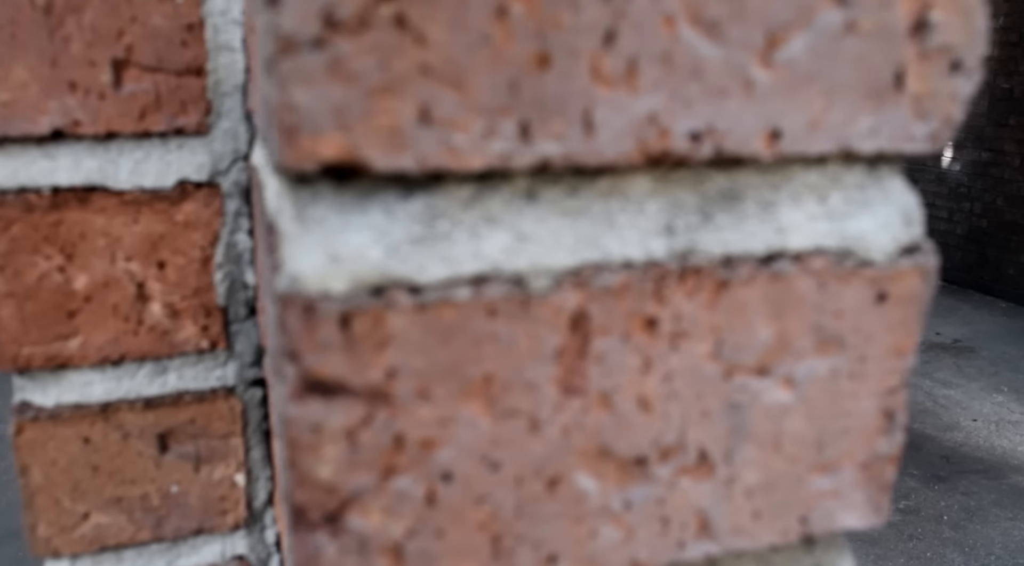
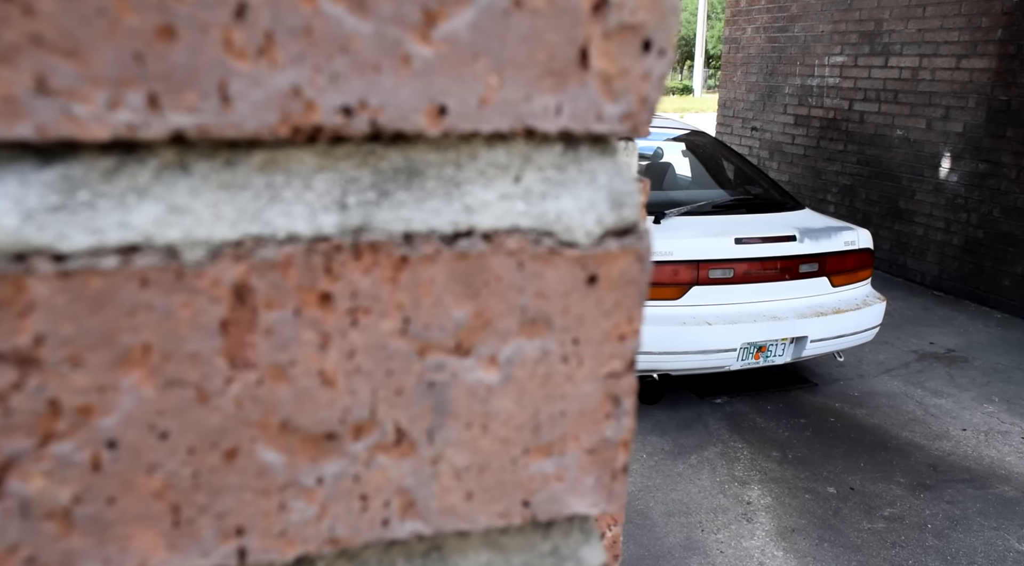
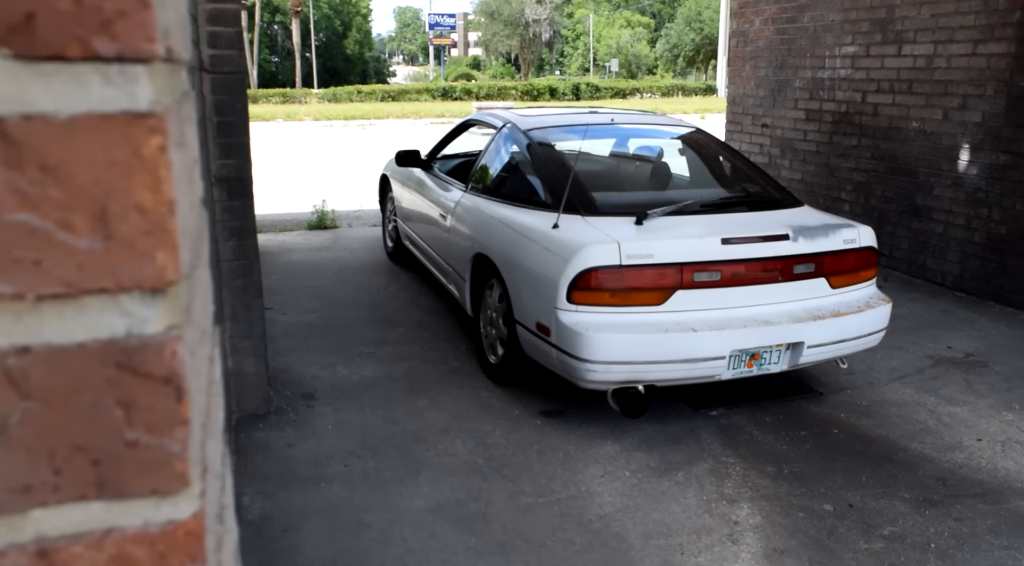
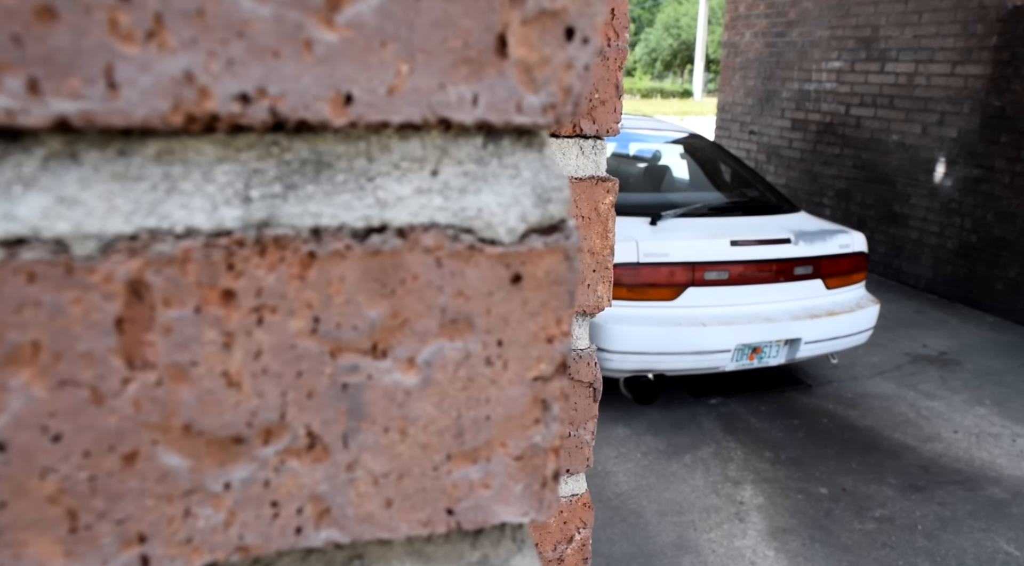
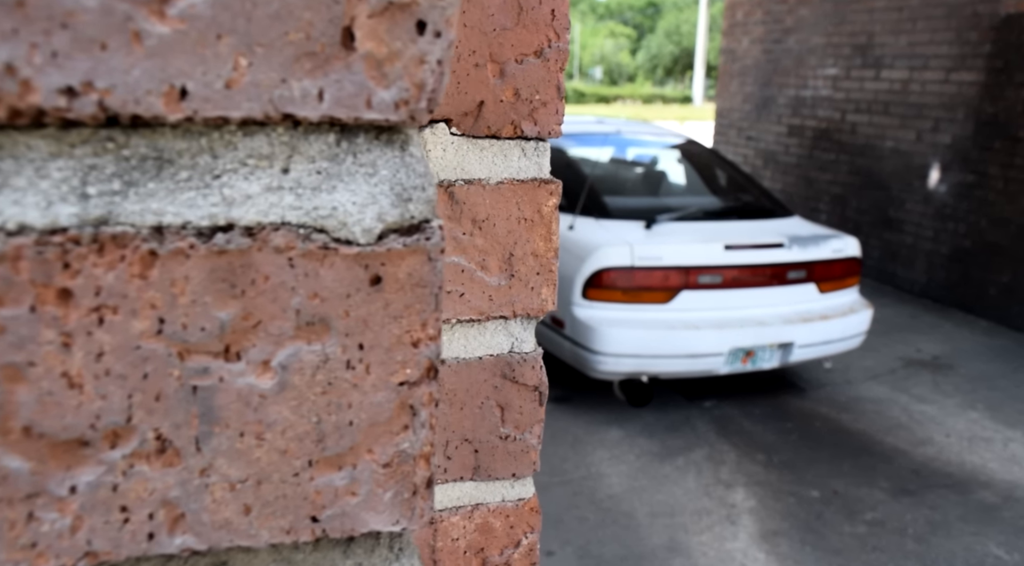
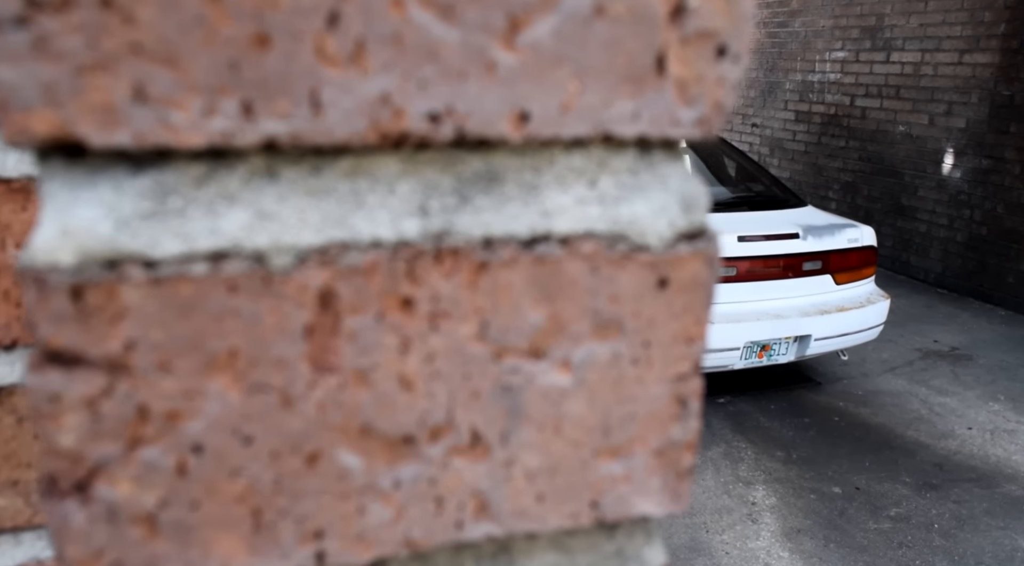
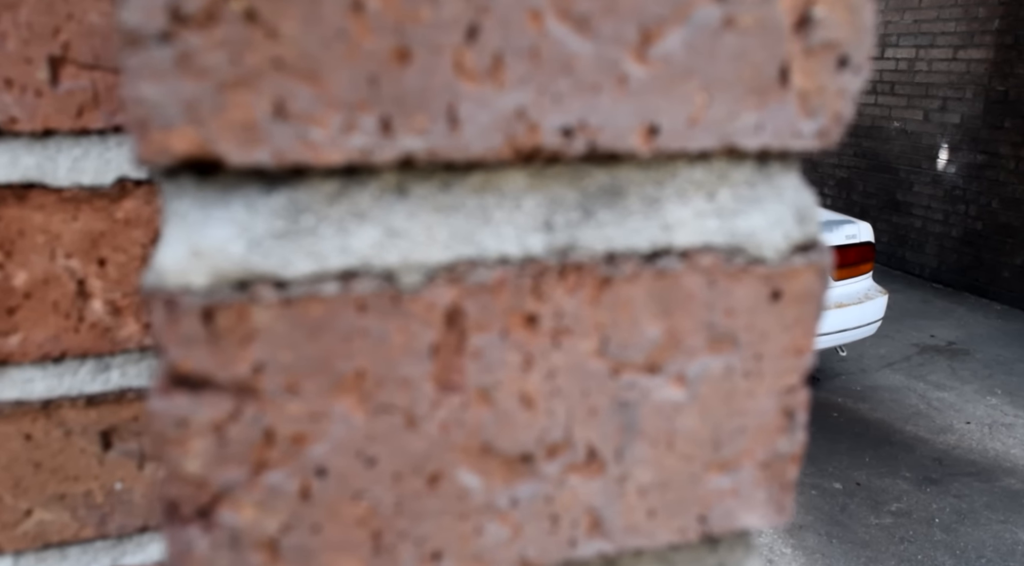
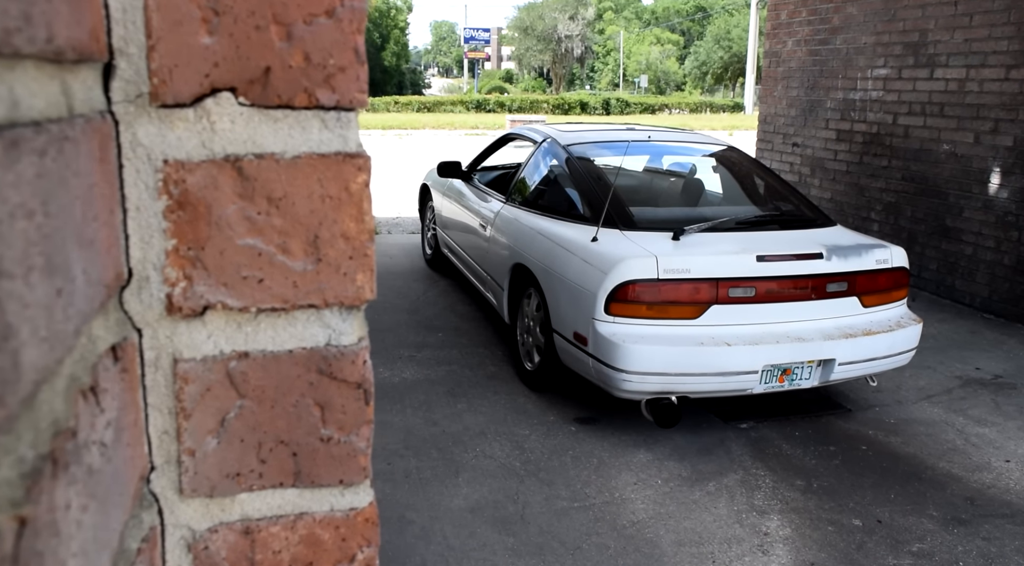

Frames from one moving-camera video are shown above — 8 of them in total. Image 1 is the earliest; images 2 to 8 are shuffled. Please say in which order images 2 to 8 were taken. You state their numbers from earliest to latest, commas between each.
7, 6, 2, 4, 5, 8, 3
